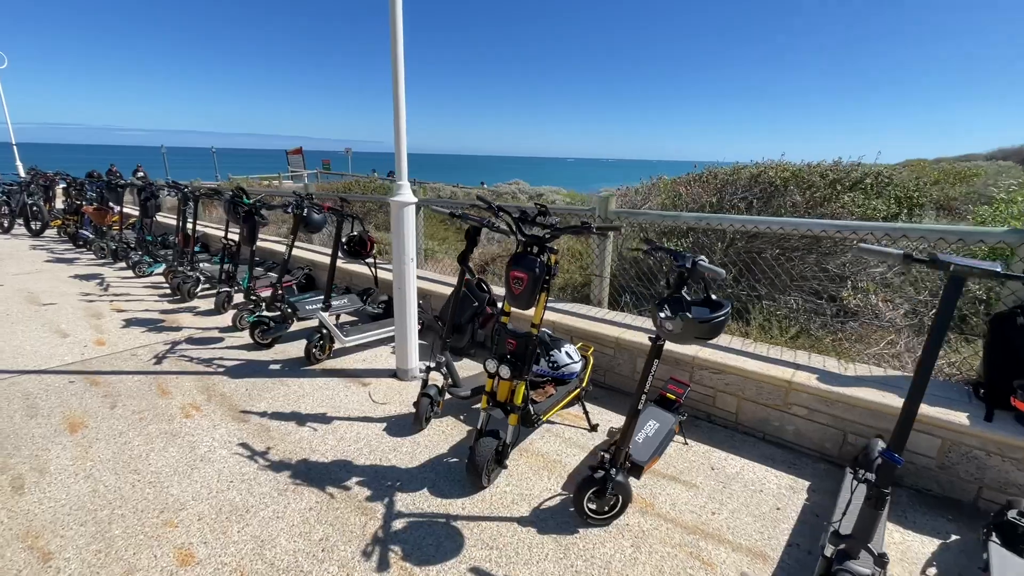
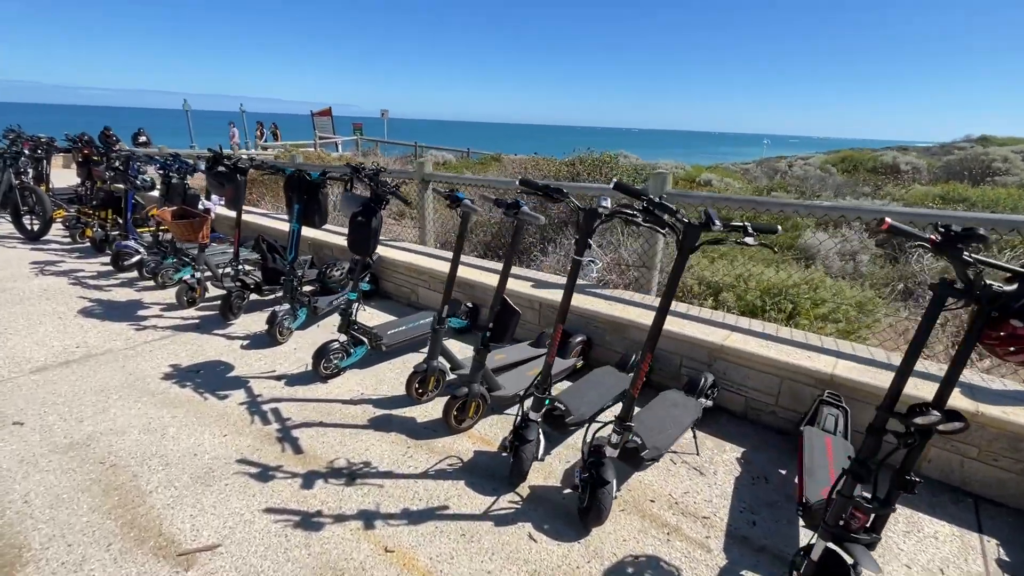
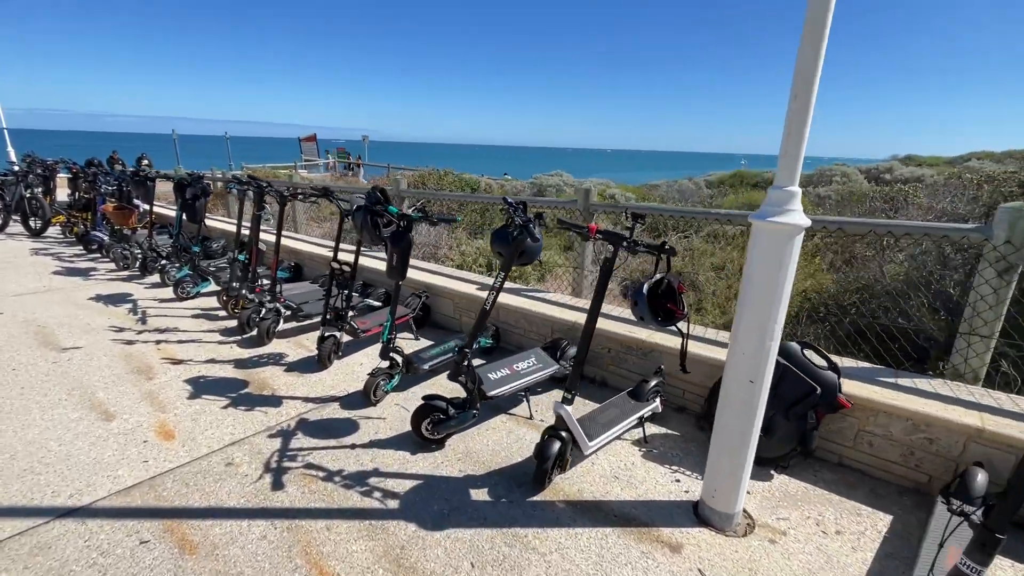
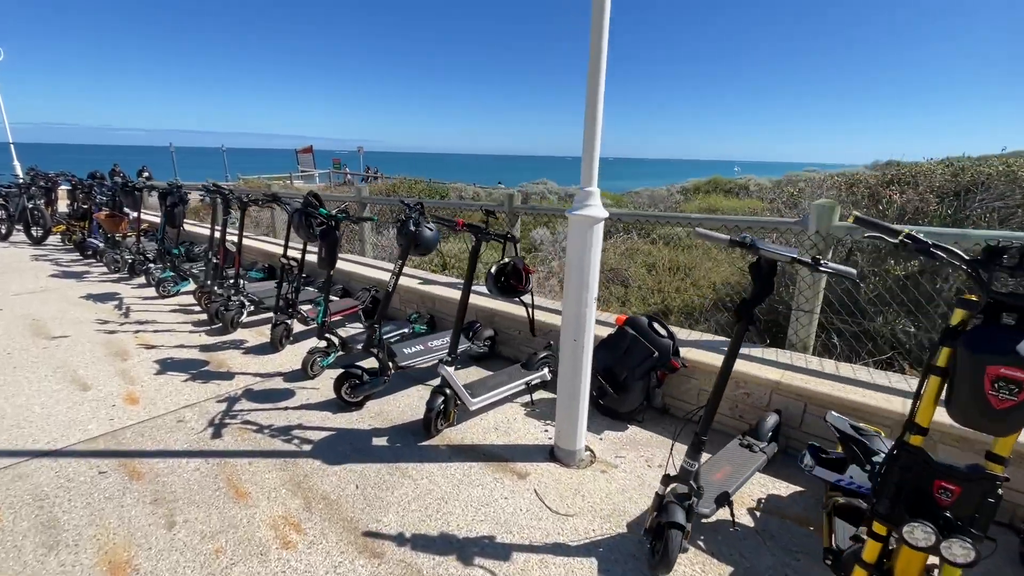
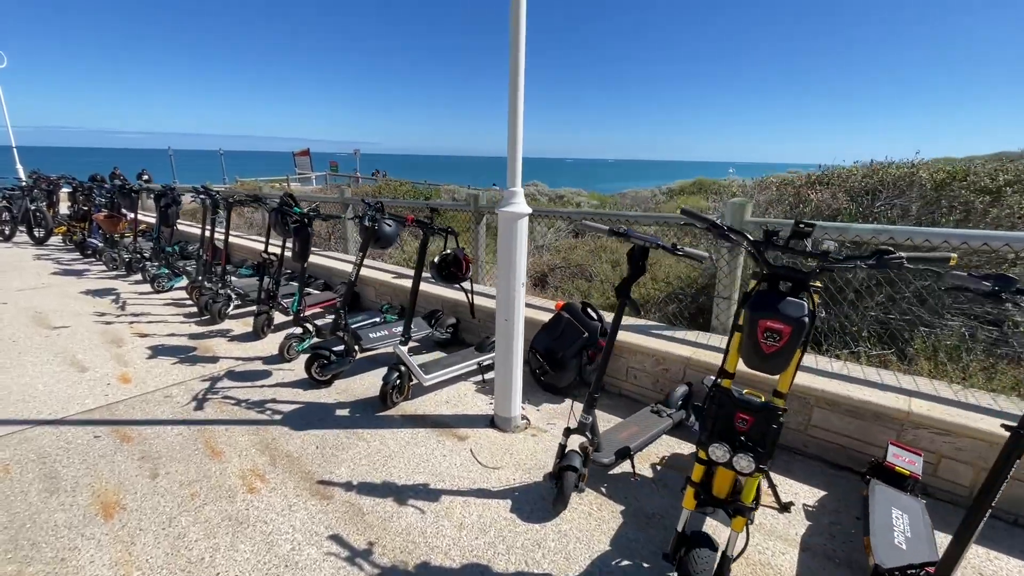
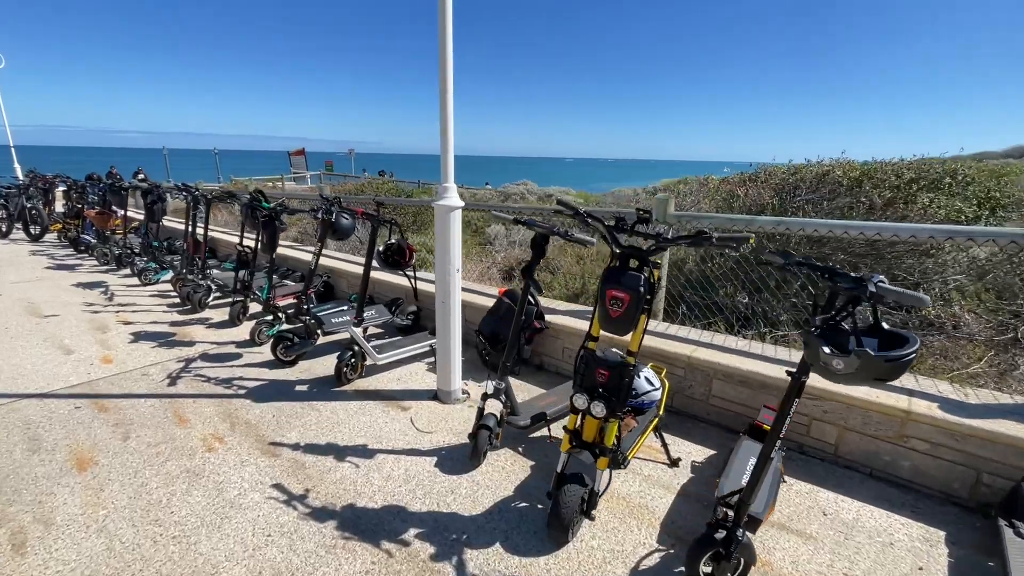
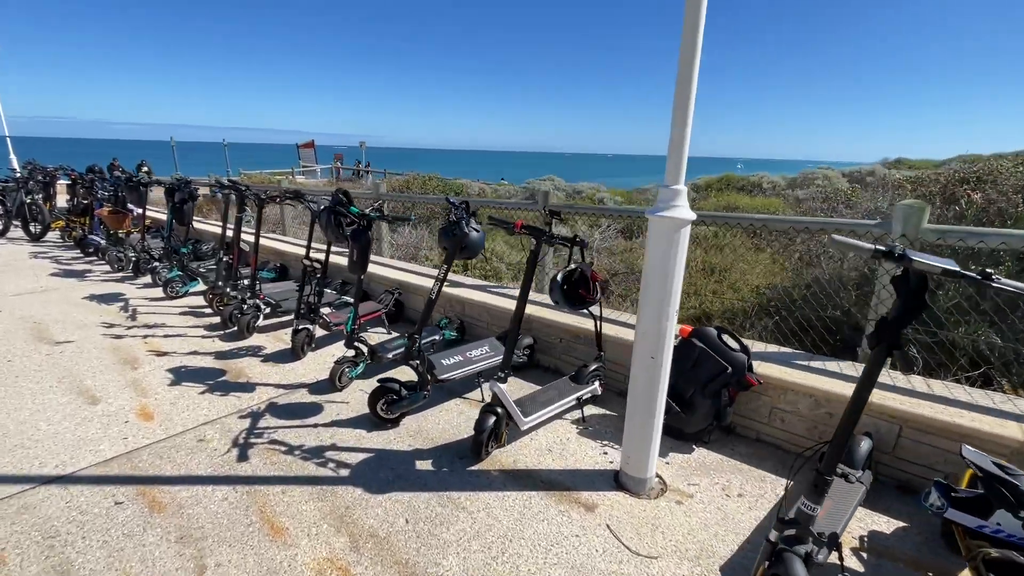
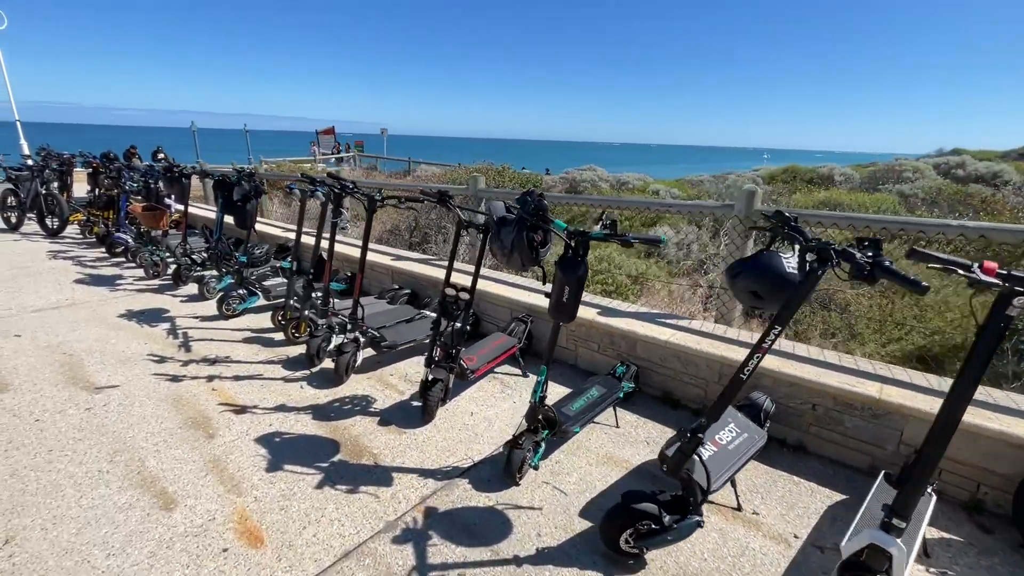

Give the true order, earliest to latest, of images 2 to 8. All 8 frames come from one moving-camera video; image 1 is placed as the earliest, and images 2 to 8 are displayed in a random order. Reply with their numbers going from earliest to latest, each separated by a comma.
6, 5, 4, 7, 3, 8, 2
